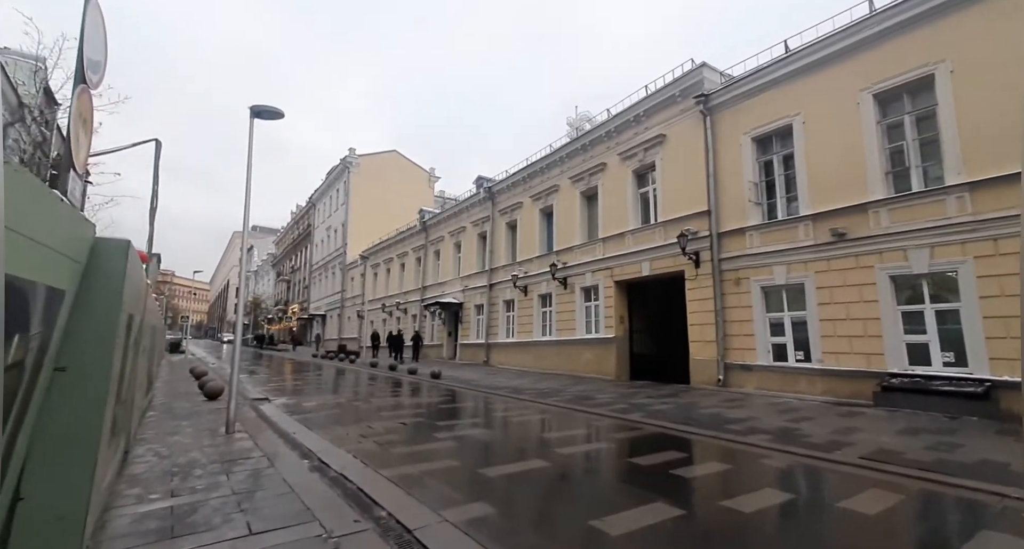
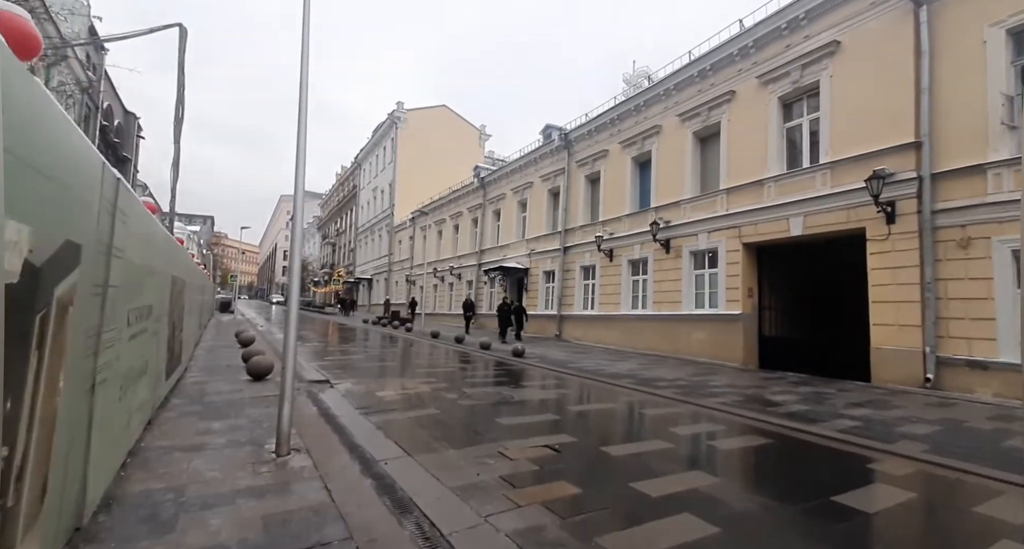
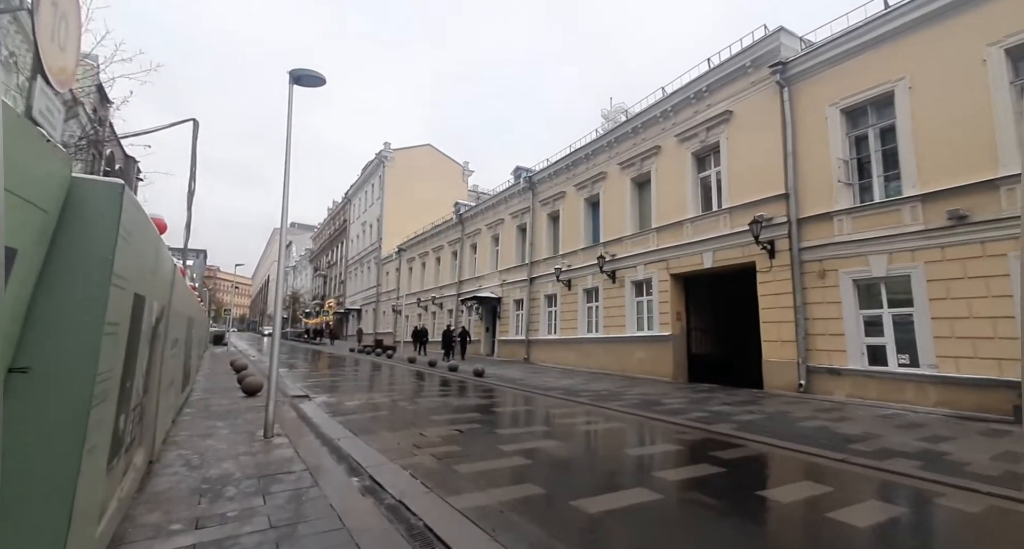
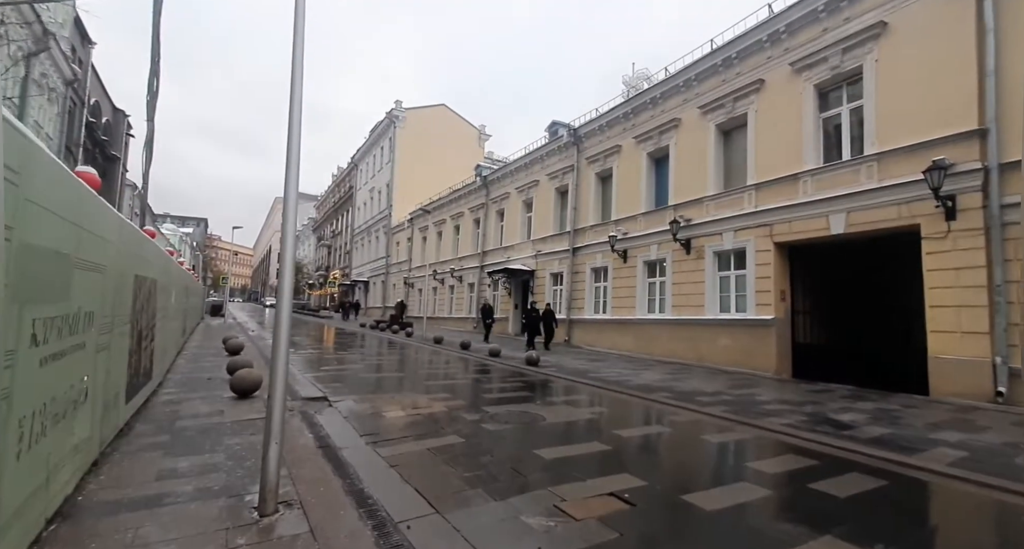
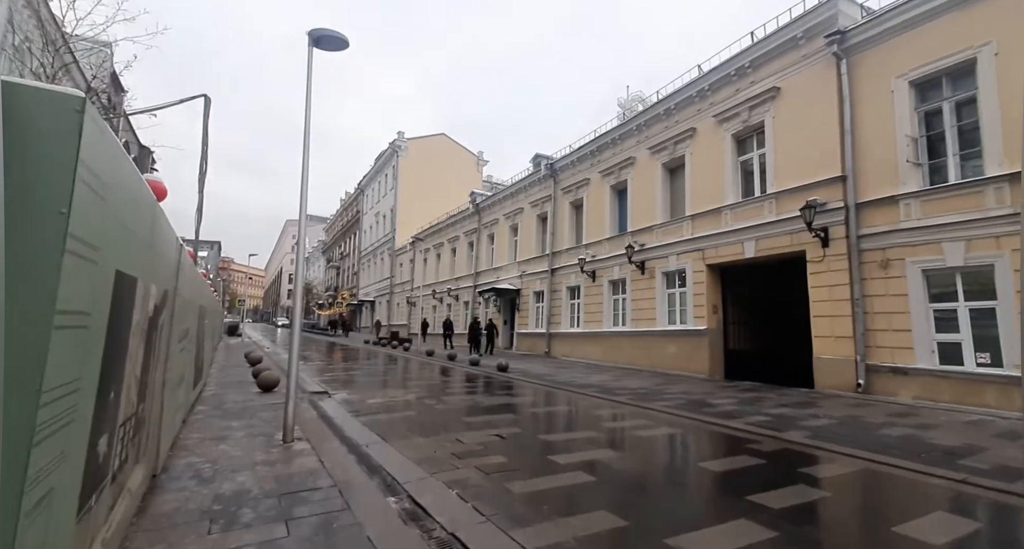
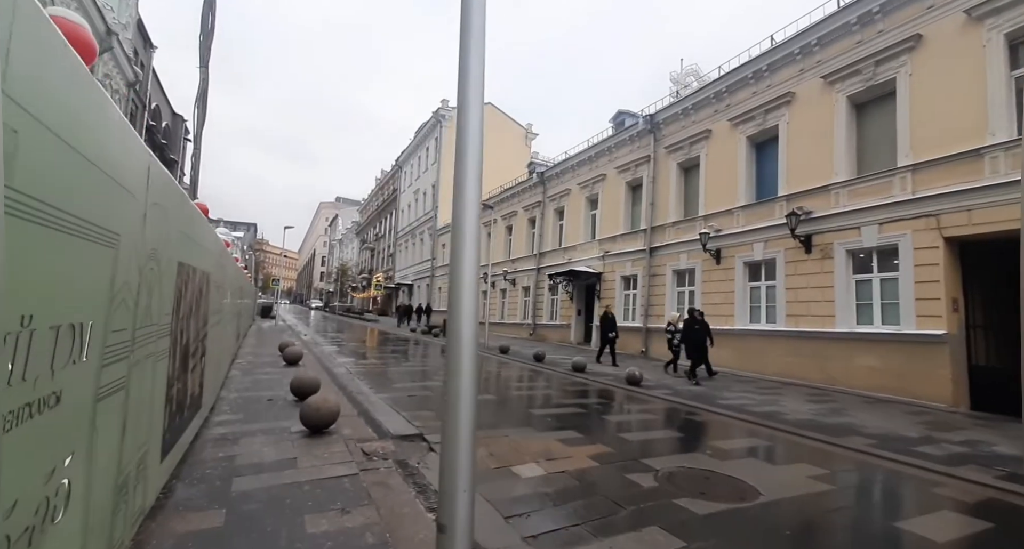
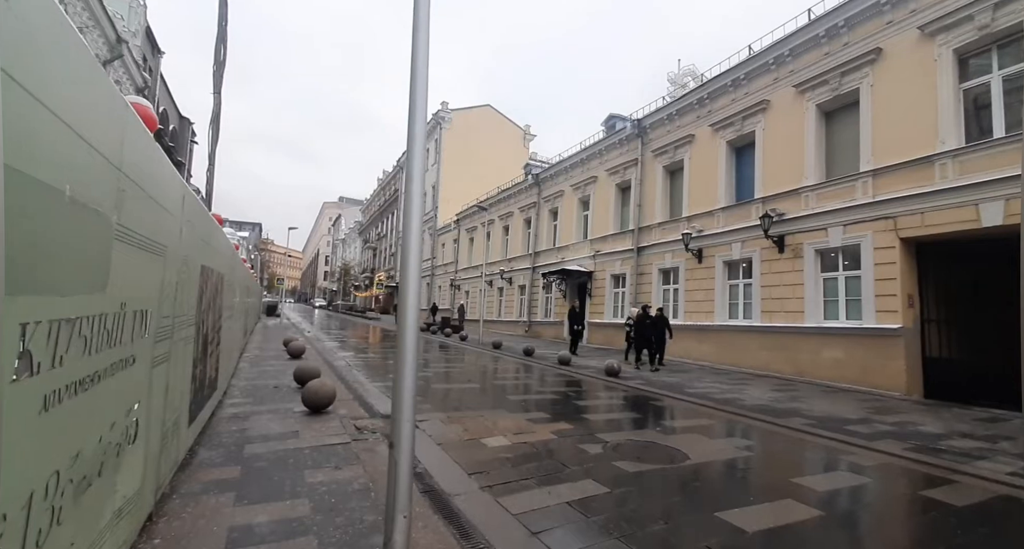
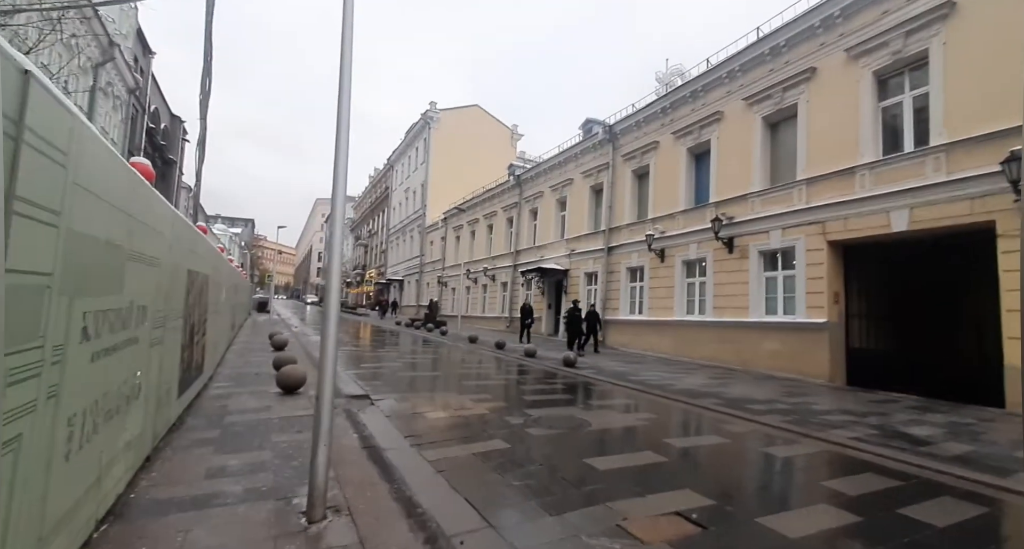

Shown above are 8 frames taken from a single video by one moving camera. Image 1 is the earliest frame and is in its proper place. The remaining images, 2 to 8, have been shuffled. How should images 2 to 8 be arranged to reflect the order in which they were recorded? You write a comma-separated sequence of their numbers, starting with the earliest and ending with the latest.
3, 5, 2, 4, 8, 7, 6
